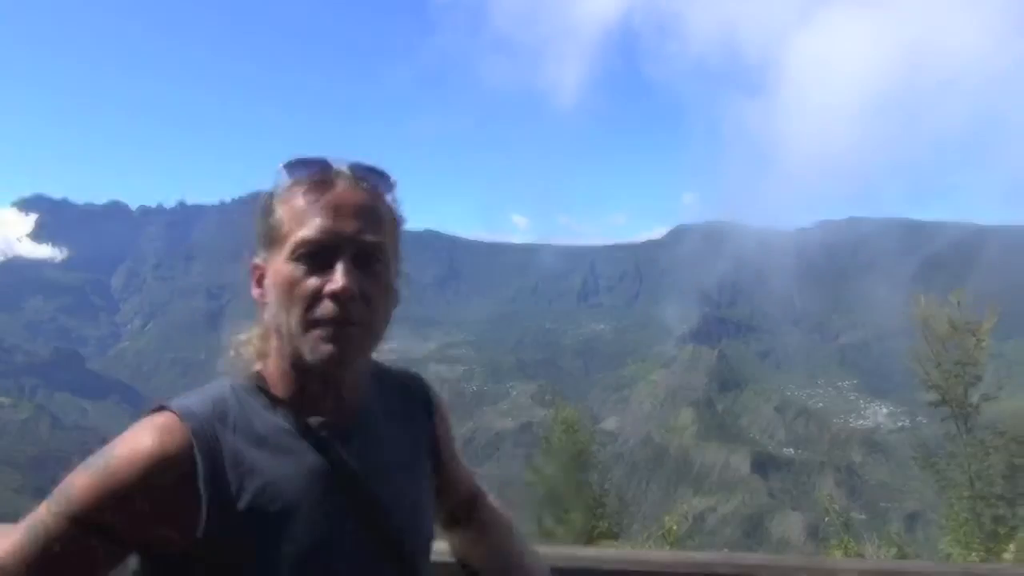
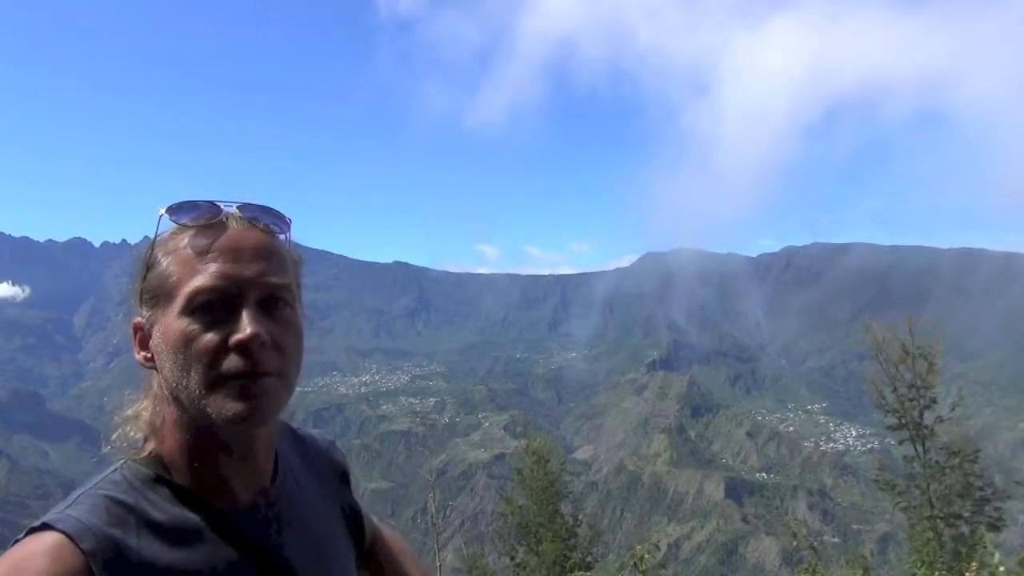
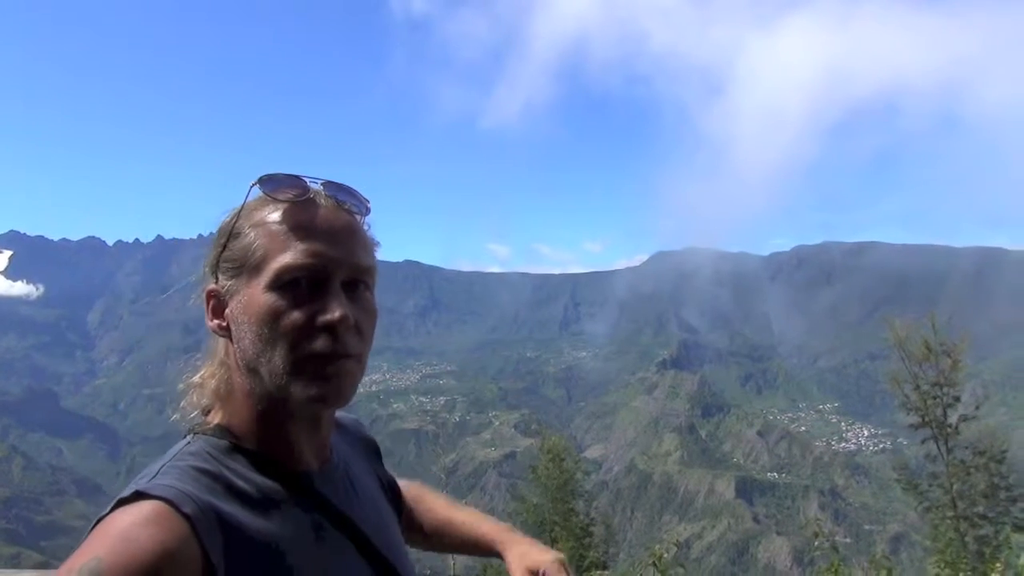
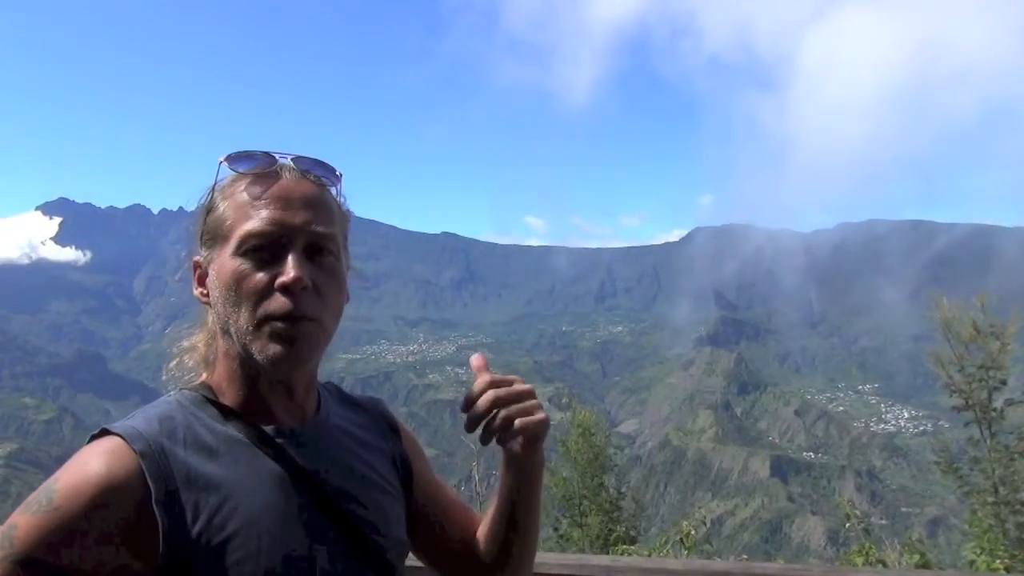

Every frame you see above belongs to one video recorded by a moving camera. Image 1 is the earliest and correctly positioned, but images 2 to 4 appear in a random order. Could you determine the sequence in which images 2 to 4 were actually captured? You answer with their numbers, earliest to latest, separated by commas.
4, 3, 2
